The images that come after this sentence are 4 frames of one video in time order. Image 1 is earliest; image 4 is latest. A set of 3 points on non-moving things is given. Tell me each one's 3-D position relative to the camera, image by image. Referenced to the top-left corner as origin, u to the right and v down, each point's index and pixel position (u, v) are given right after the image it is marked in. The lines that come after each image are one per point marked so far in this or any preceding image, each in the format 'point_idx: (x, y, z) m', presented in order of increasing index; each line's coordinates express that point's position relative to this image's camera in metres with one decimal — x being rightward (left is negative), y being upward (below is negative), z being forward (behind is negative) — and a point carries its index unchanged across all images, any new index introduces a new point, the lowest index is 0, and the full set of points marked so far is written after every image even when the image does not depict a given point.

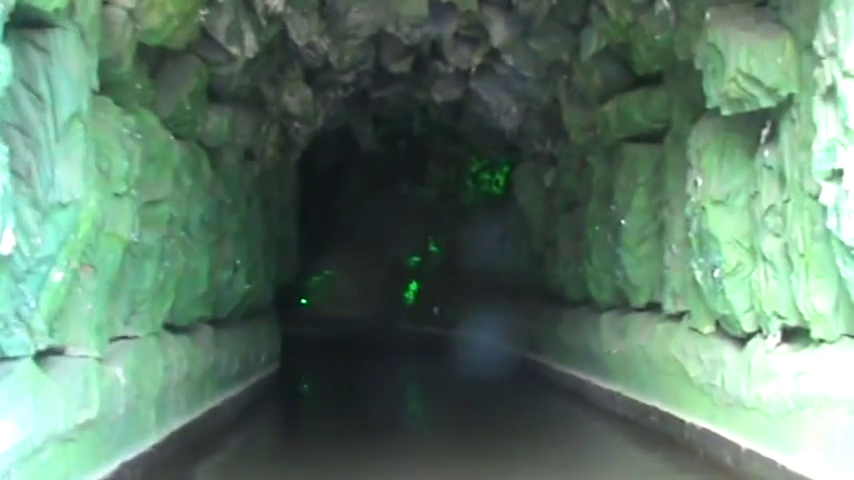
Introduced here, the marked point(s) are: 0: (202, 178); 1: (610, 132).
0: (-1.6, +0.4, +8.0) m
1: (+1.5, +0.9, +9.1) m
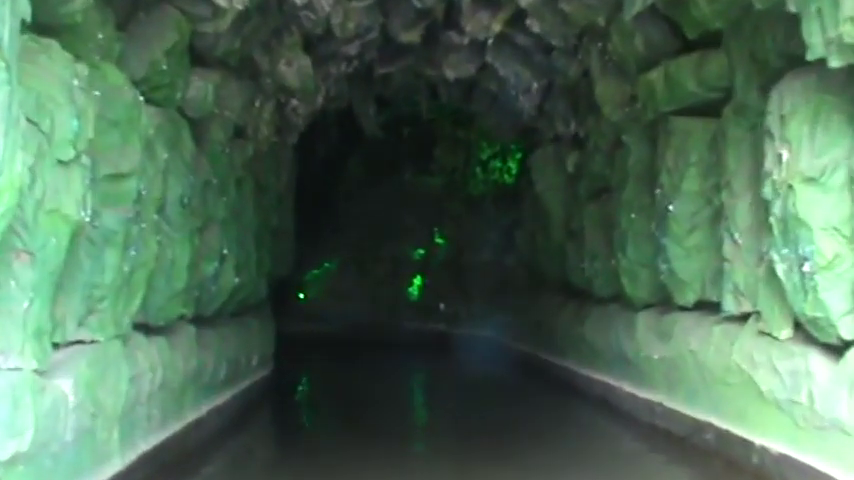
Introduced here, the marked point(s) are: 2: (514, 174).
0: (-1.5, +0.5, +6.9) m
1: (+1.6, +0.9, +7.9) m
2: (+1.2, +0.9, +15.7) m
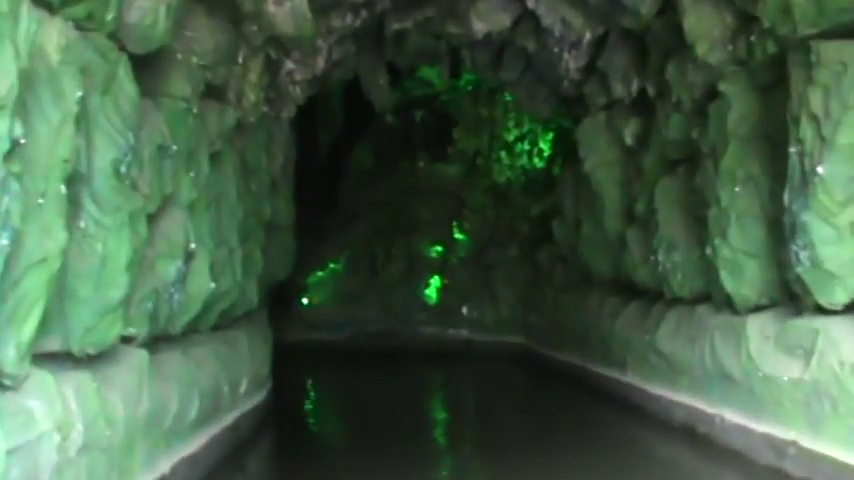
0: (-1.3, +0.6, +4.7) m
1: (+1.8, +1.1, +5.7) m
2: (+1.4, +1.0, +13.5) m
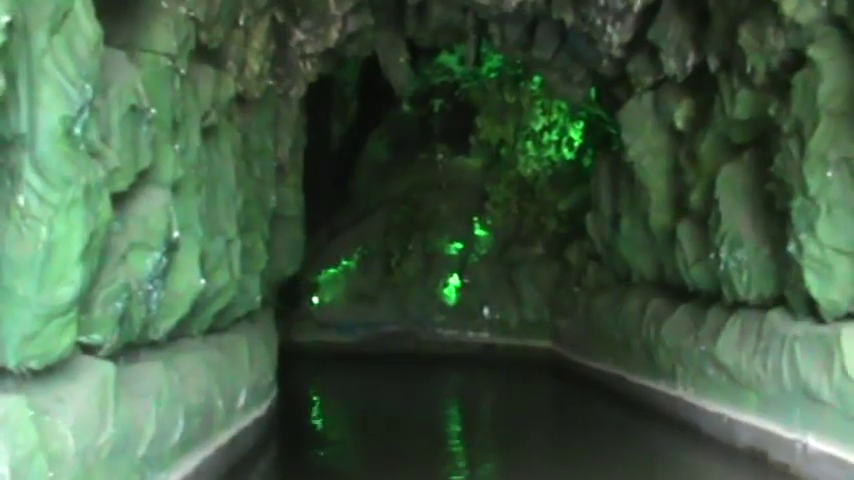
0: (-1.1, +0.6, +3.6) m
1: (+1.9, +1.1, +4.6) m
2: (+1.7, +1.0, +12.4) m
